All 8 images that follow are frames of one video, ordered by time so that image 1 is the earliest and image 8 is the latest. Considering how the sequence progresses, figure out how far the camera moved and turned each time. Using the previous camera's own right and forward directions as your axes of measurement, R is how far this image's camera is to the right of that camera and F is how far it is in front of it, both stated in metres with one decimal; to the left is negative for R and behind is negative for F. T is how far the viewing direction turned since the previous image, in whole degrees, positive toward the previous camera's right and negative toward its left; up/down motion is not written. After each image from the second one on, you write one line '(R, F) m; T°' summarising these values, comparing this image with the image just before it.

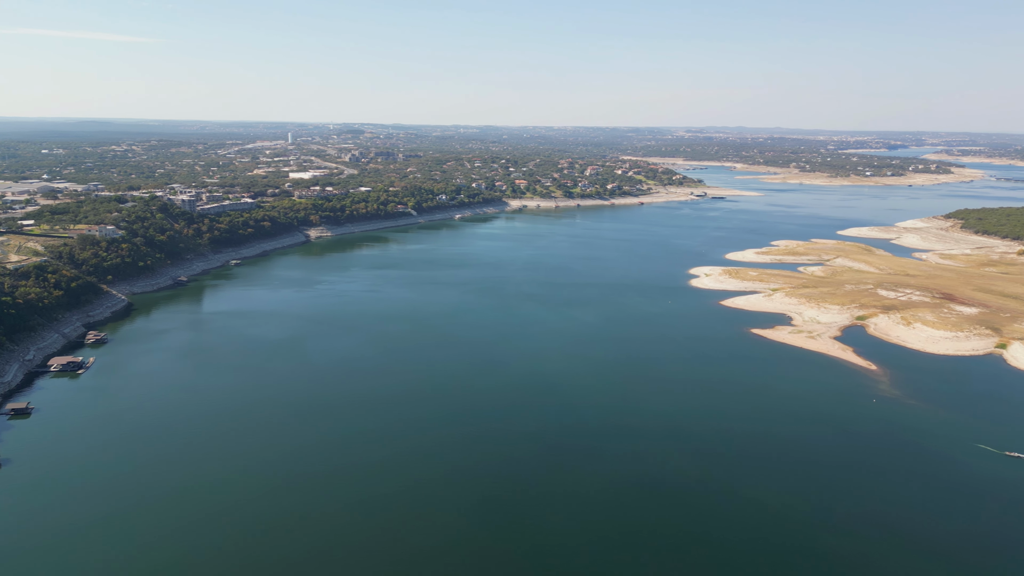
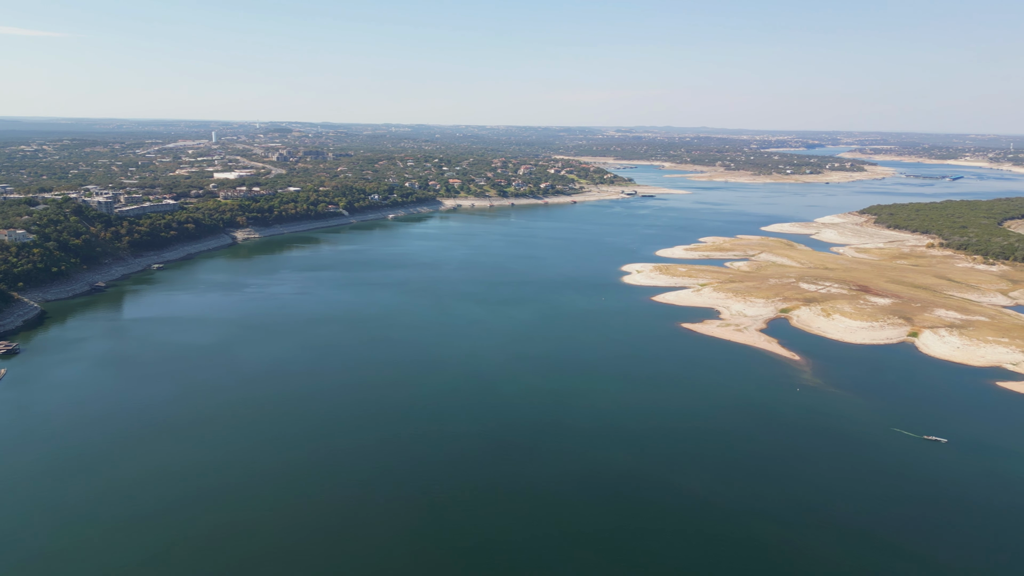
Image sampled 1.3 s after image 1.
(+1.0, +0.1) m; +4°
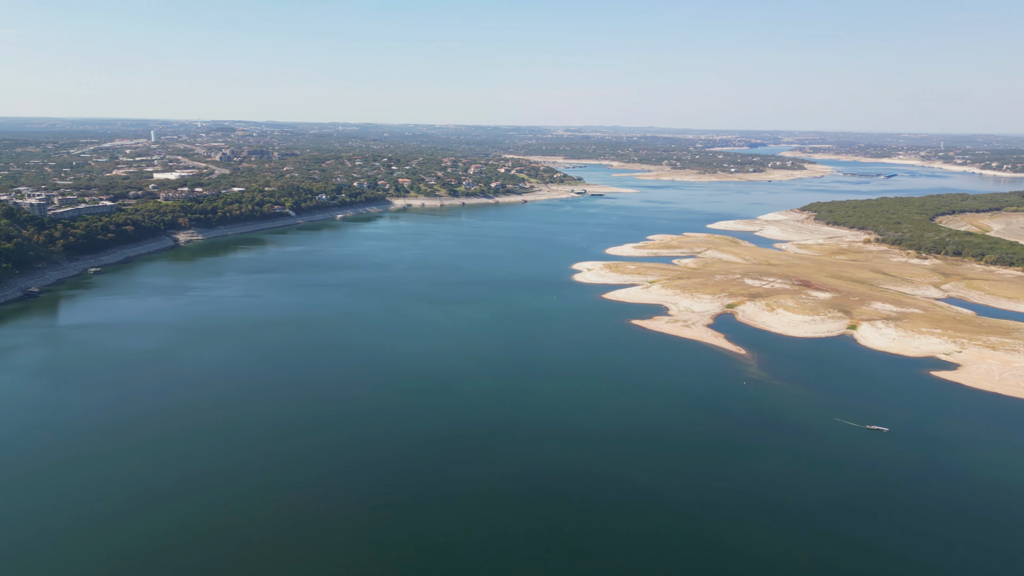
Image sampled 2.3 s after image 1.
(+0.8, 0.0) m; +3°
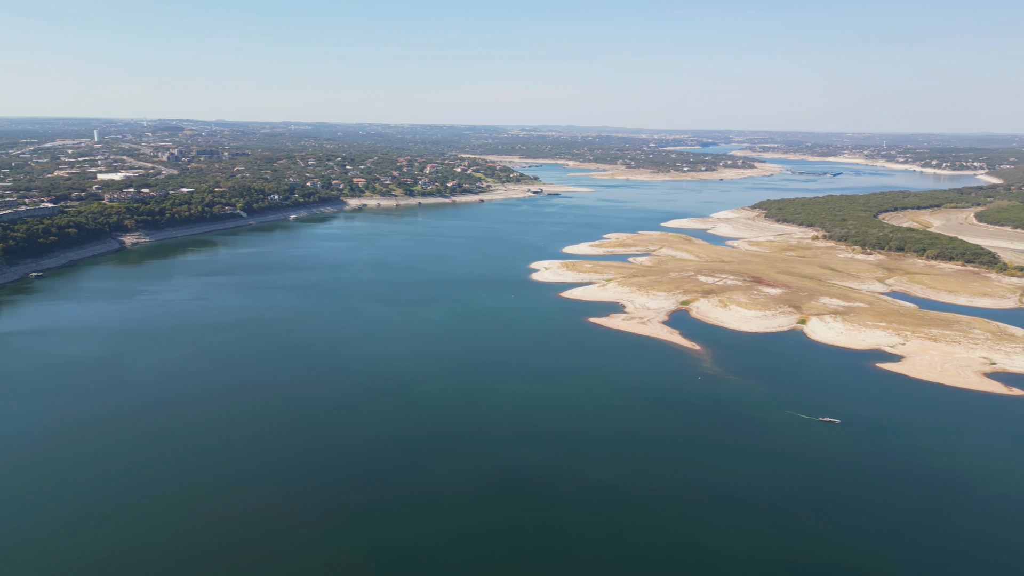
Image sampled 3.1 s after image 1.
(+0.8, 0.0) m; +3°
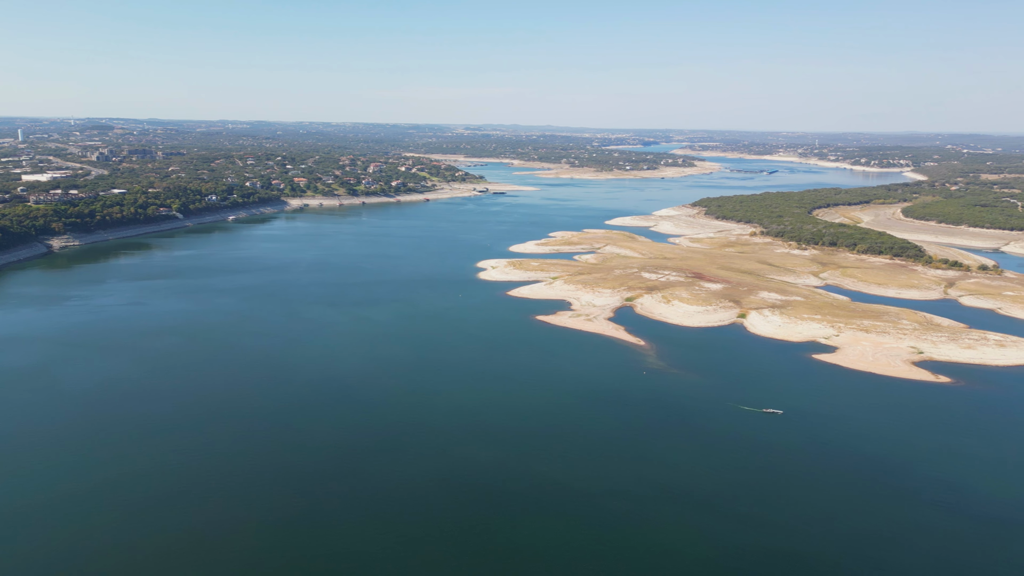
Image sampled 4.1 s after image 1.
(+1.0, 0.0) m; +3°
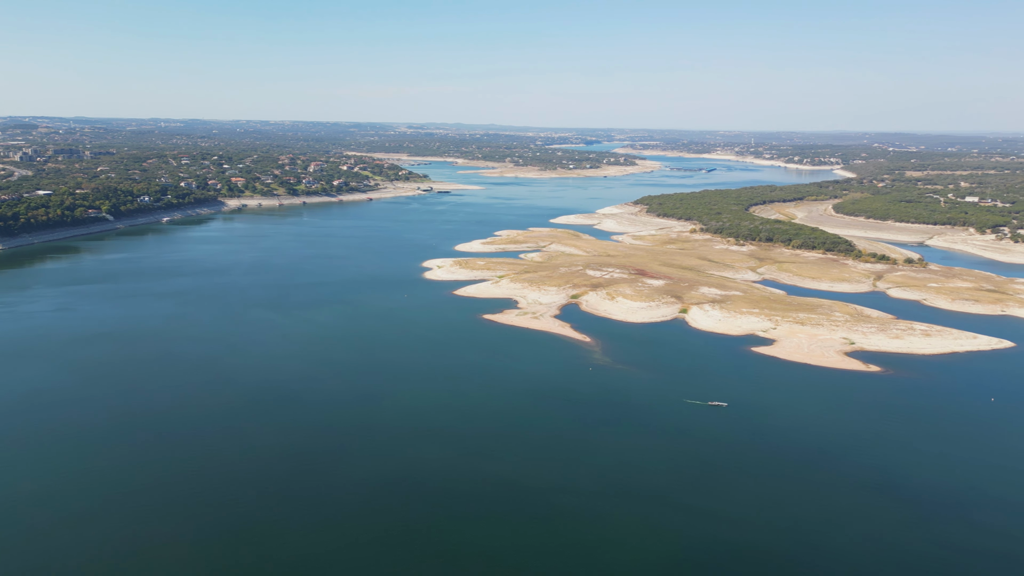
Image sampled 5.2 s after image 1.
(+1.0, -0.1) m; +3°
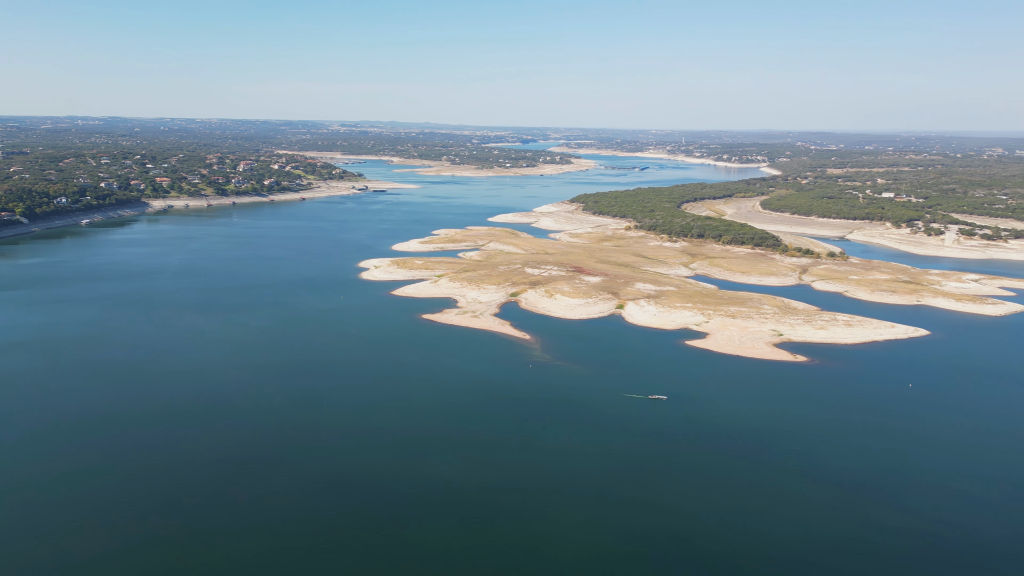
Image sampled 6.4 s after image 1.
(+1.1, -0.1) m; +4°
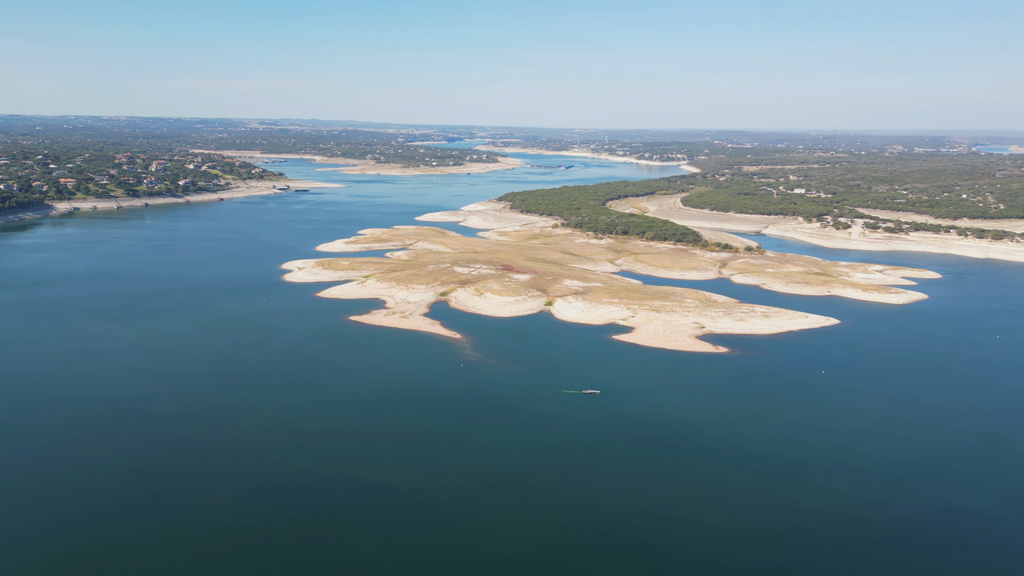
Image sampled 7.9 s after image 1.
(+1.2, -0.2) m; +4°
